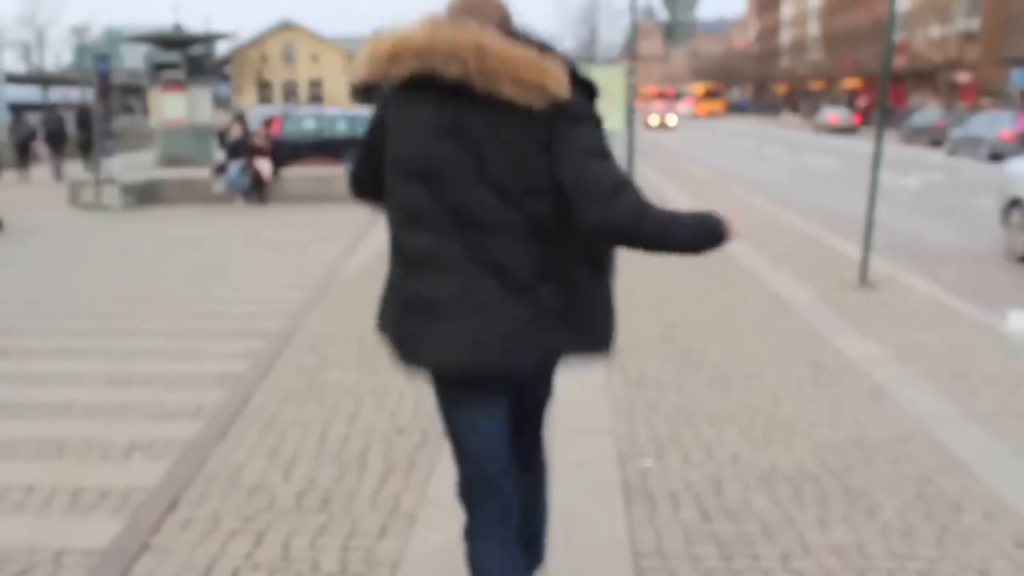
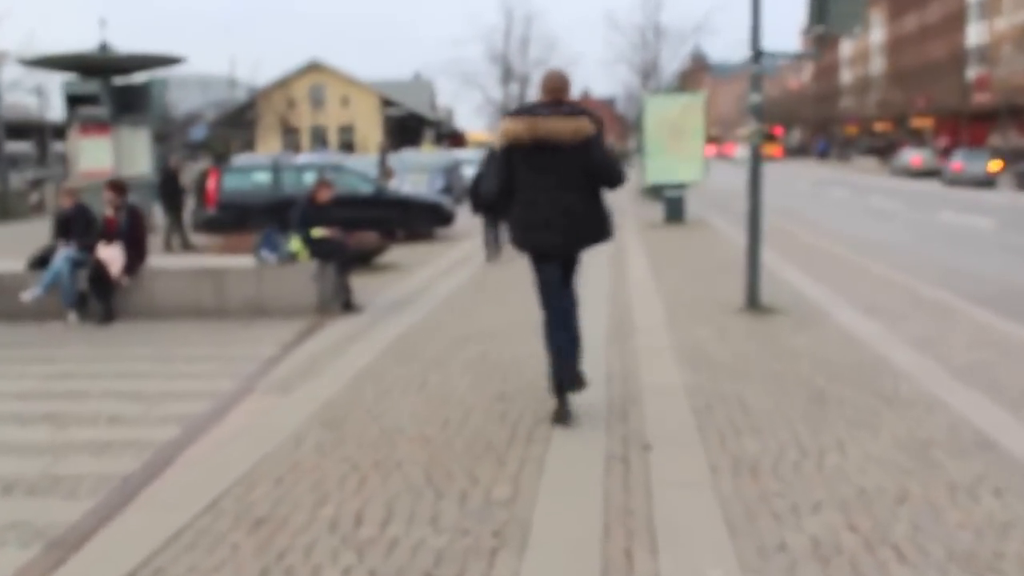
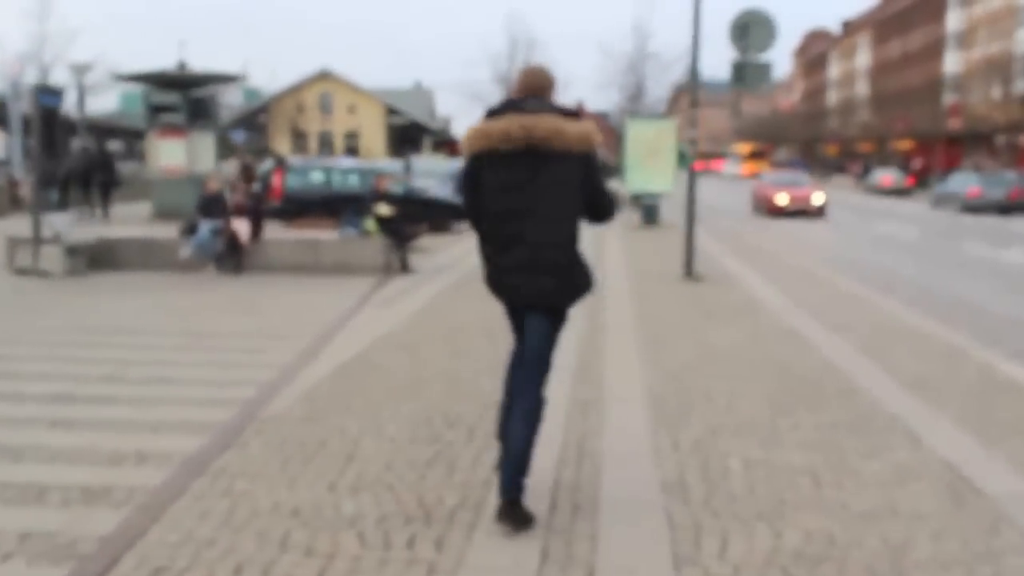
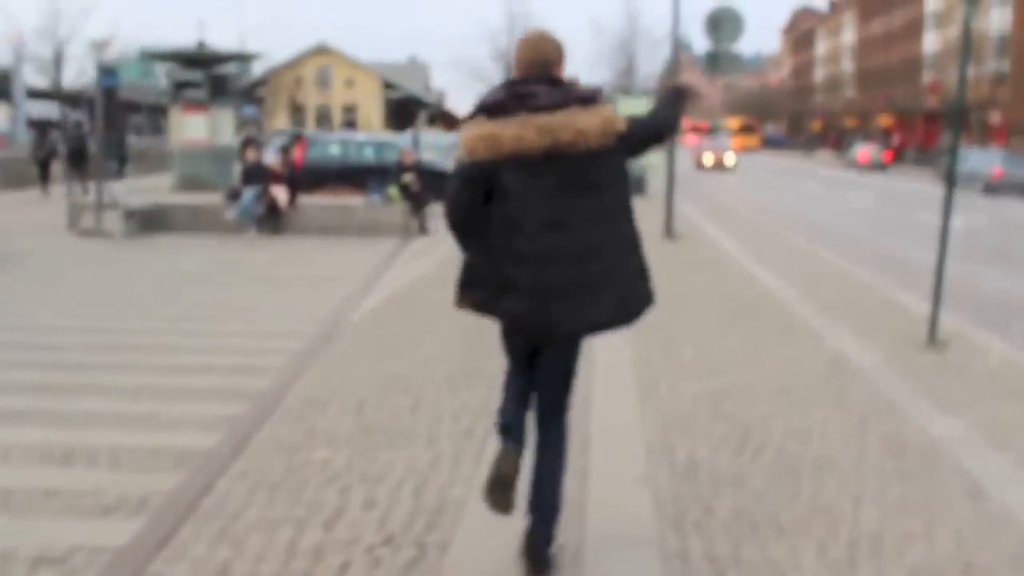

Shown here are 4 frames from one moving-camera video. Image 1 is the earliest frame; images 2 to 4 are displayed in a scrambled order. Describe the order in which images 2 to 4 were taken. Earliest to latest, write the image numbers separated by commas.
4, 3, 2
